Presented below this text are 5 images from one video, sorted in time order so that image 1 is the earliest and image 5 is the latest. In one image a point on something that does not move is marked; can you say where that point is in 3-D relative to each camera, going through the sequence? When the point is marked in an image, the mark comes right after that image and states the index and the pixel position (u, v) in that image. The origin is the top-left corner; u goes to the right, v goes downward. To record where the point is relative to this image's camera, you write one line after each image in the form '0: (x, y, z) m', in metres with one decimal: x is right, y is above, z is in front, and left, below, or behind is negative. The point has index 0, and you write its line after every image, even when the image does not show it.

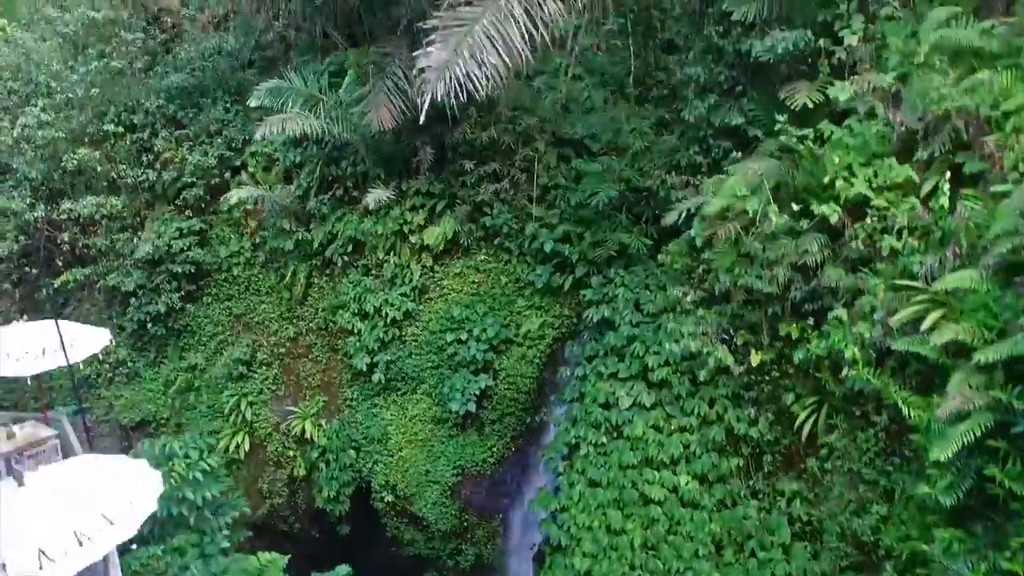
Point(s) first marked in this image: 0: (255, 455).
0: (-3.5, -2.1, +8.9) m
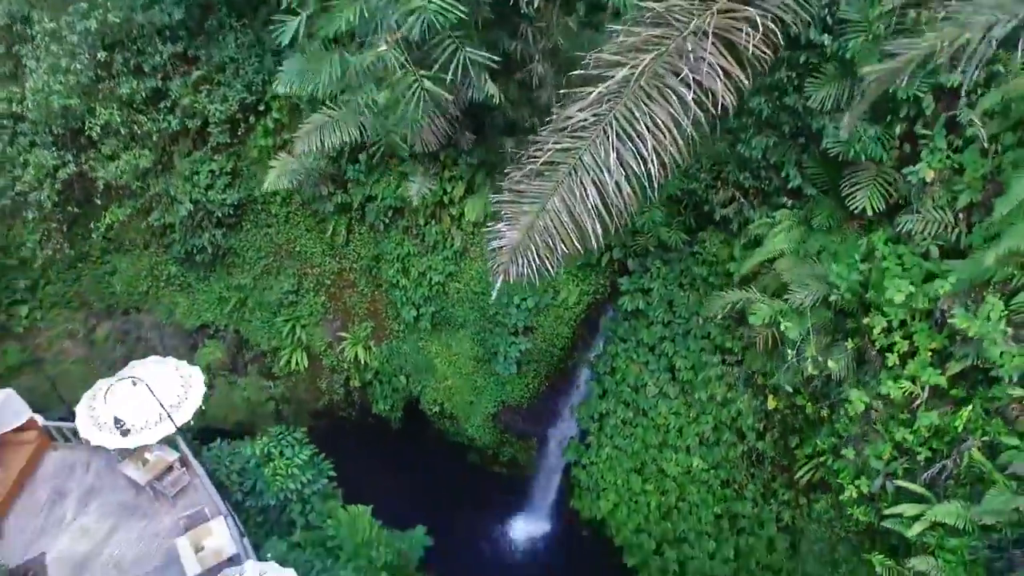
0: (-3.1, -1.2, +10.0) m
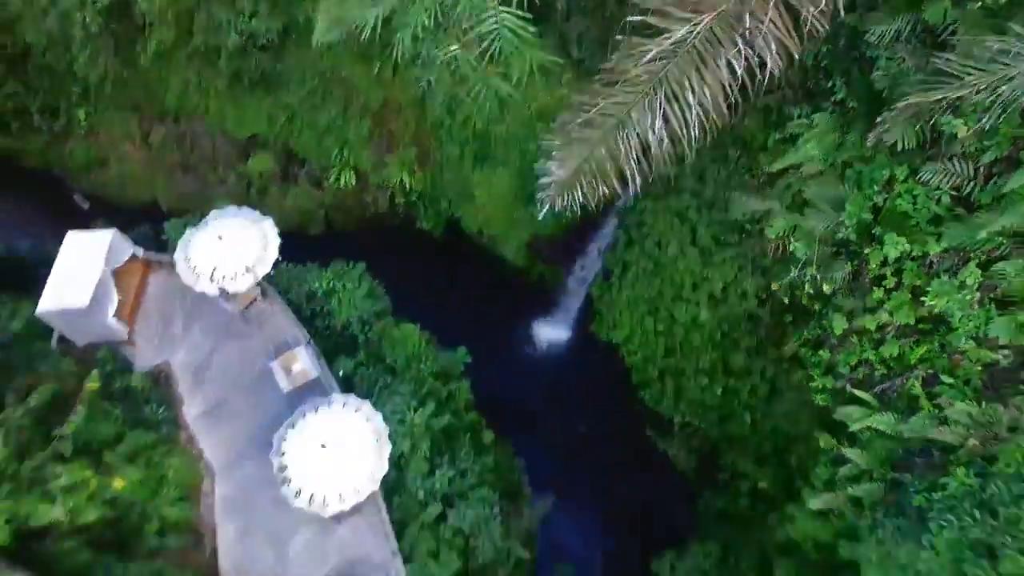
0: (-2.5, +1.7, +10.8) m
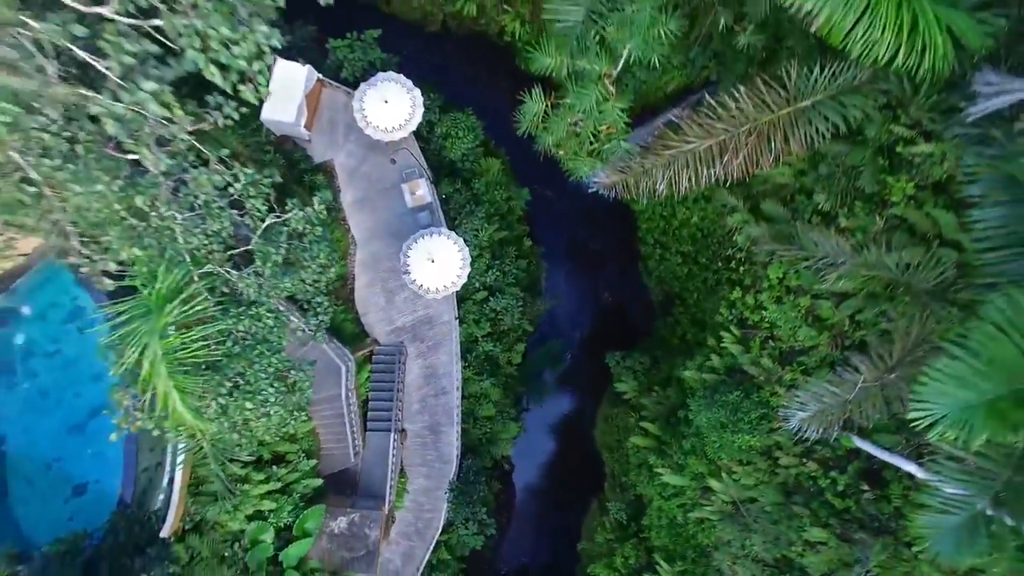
0: (-0.7, +5.3, +13.3) m
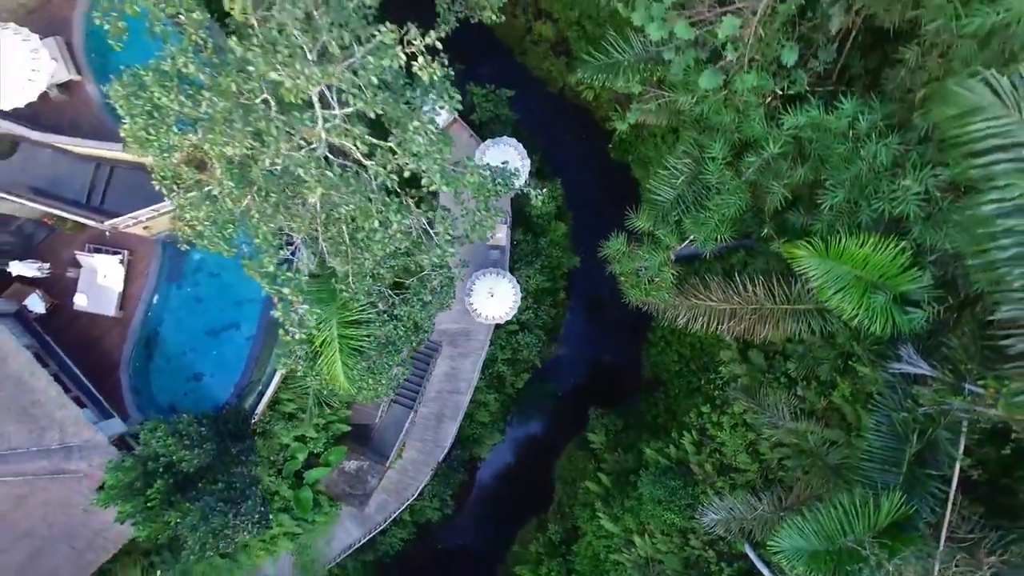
0: (+1.9, +4.2, +16.0) m
